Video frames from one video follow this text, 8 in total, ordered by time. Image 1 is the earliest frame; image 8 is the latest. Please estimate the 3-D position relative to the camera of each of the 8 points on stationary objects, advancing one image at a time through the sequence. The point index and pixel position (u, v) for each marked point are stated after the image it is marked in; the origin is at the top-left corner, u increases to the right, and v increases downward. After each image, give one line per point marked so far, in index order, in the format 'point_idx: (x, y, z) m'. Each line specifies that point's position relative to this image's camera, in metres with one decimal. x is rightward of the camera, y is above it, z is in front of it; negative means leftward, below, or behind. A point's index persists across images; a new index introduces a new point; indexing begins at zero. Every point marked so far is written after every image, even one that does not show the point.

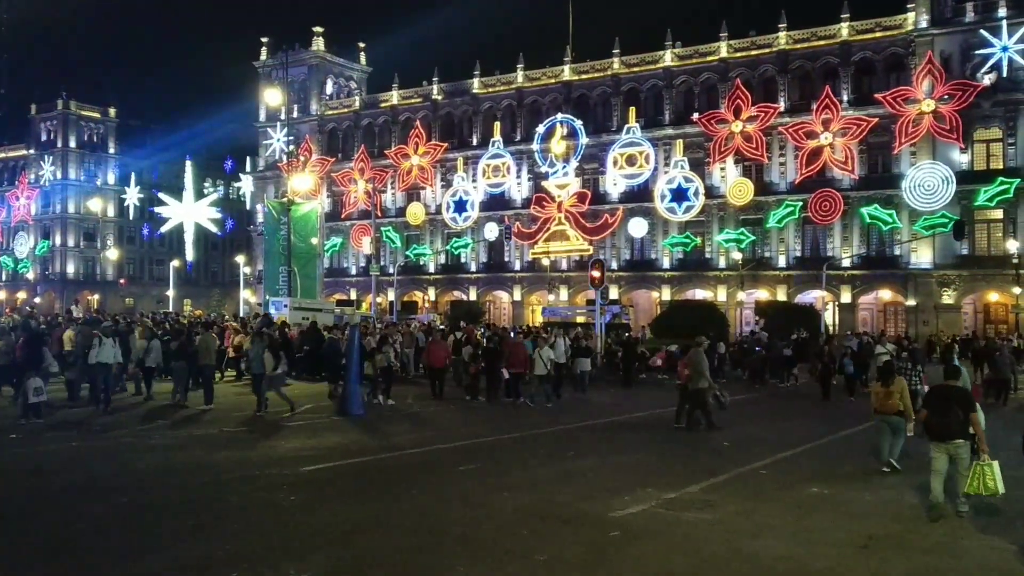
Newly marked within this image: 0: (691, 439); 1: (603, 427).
0: (+2.9, -2.5, +15.3) m
1: (+1.7, -2.5, +17.2) m
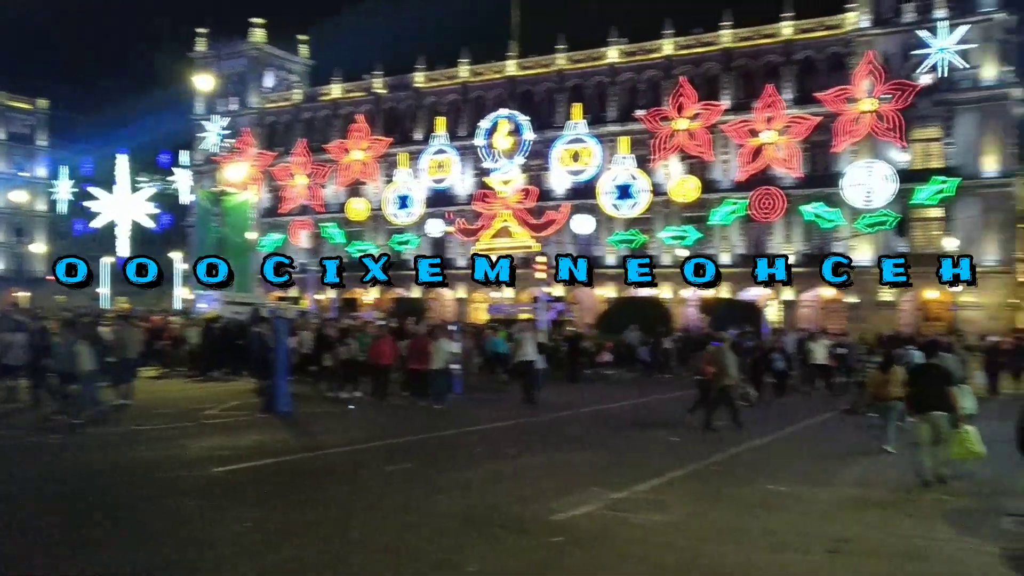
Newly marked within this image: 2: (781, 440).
0: (+2.0, -2.3, +14.6) m
1: (+0.6, -2.3, +16.4) m
2: (+4.2, -2.4, +14.9) m
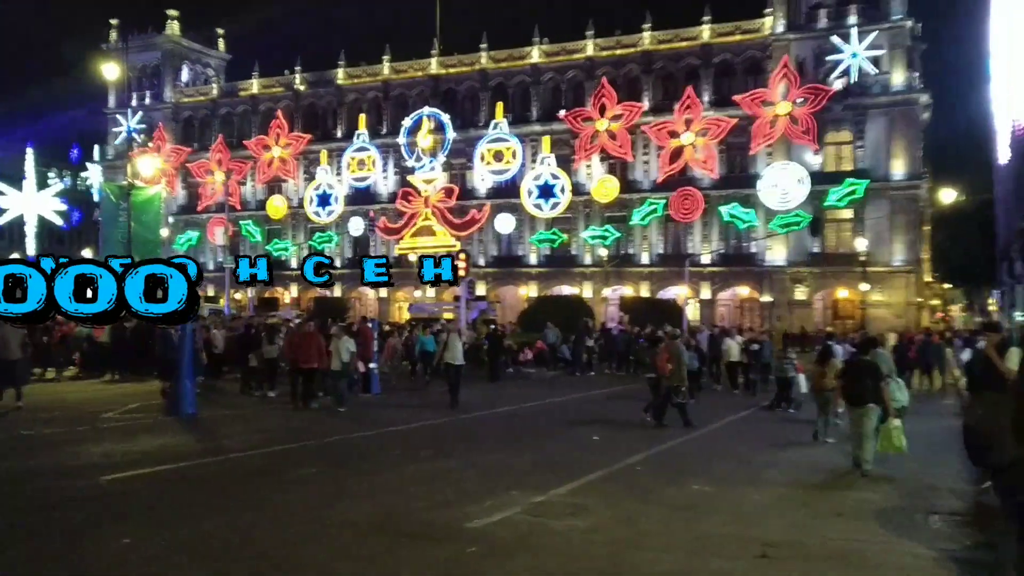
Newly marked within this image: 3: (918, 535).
0: (+0.6, -2.3, +14.6) m
1: (-0.9, -2.3, +16.3) m
2: (+2.9, -2.4, +15.0) m
3: (+3.5, -2.0, +8.2) m
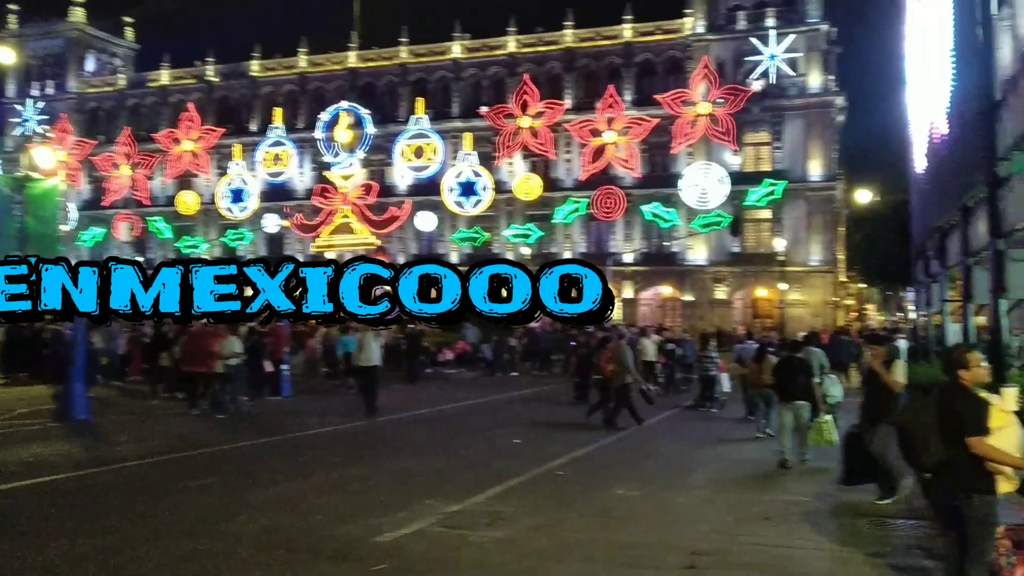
0: (-0.5, -2.2, +13.6) m
1: (-2.1, -2.2, +15.1) m
2: (+1.7, -2.3, +14.2) m
3: (+3.0, -1.9, +7.4) m
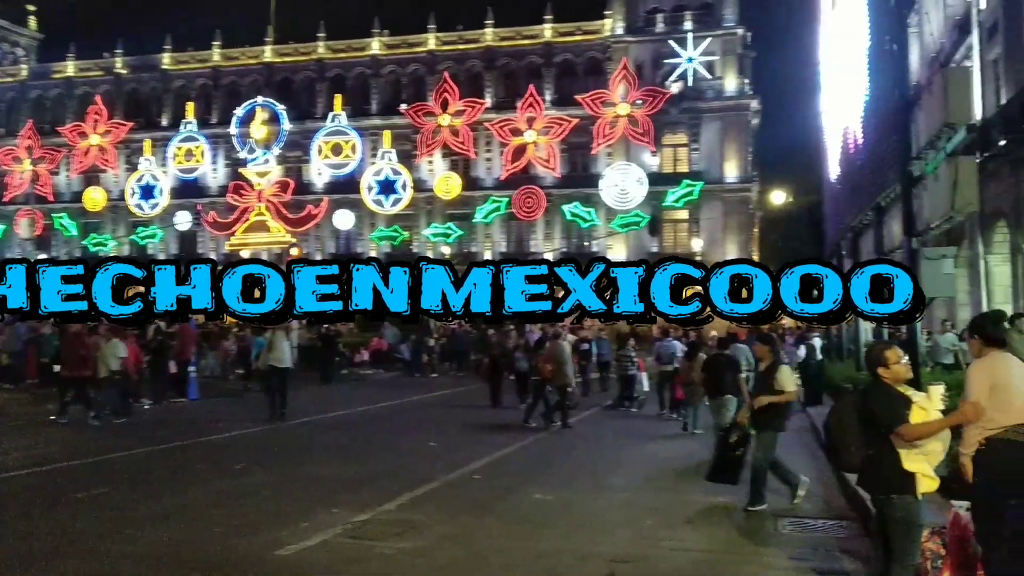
0: (-1.6, -2.1, +13.1) m
1: (-3.4, -2.2, +14.5) m
2: (+0.5, -2.2, +13.9) m
3: (+2.3, -1.9, +7.3) m
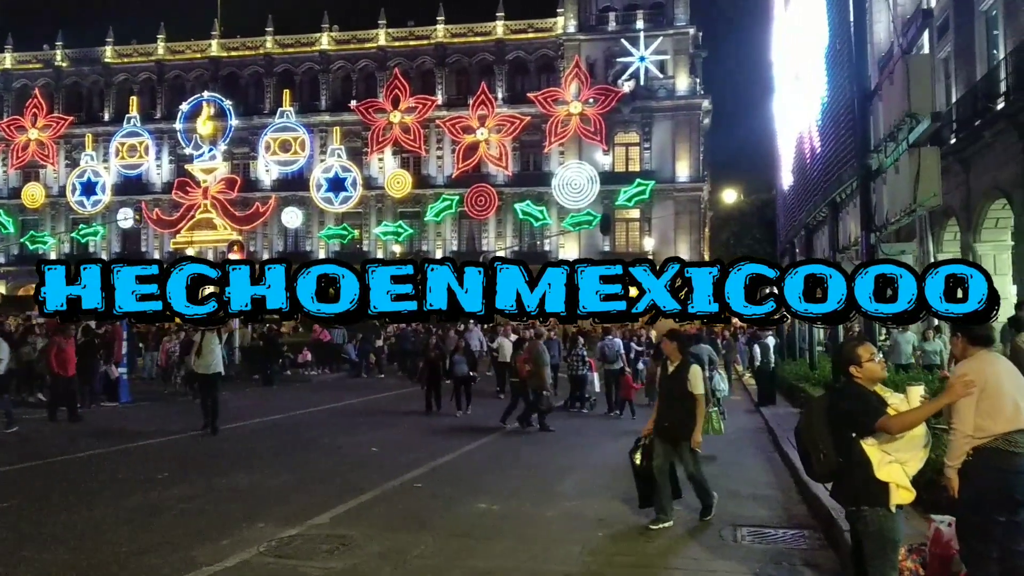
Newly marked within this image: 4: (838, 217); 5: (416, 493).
0: (-2.3, -2.1, +12.5) m
1: (-4.1, -2.1, +13.8) m
2: (-0.2, -2.2, +13.4) m
3: (+1.9, -1.9, +6.8) m
4: (+4.8, +1.0, +13.9) m
5: (-0.9, -1.9, +8.8) m
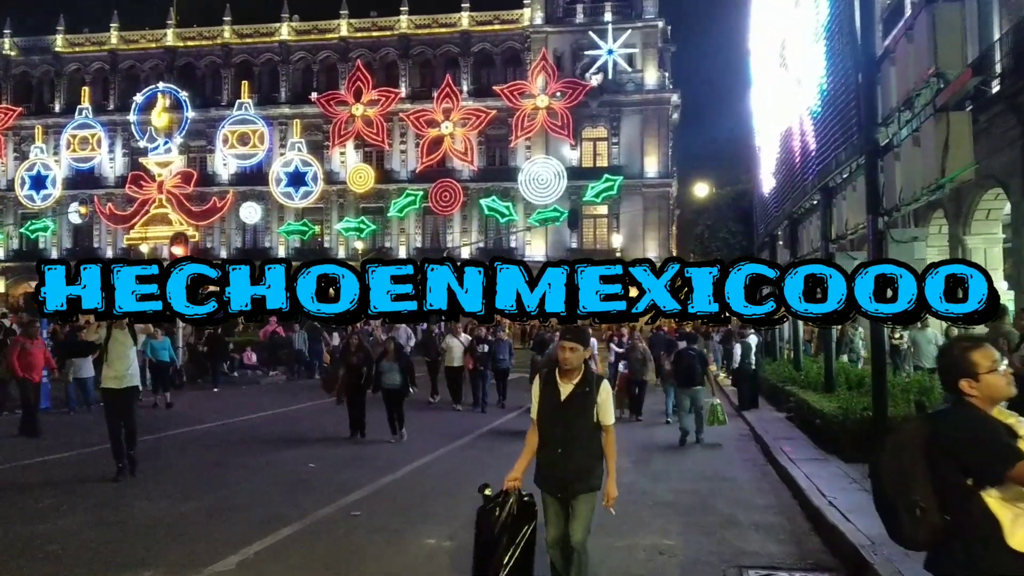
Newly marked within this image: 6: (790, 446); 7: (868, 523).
0: (-2.8, -2.0, +11.0) m
1: (-4.7, -2.0, +12.2) m
2: (-0.7, -2.1, +12.0) m
3: (+1.6, -1.8, +5.5) m
4: (+4.3, +1.1, +12.7) m
5: (-1.2, -1.9, +7.4) m
6: (+3.3, -1.9, +11.2) m
7: (+2.5, -1.7, +6.6) m
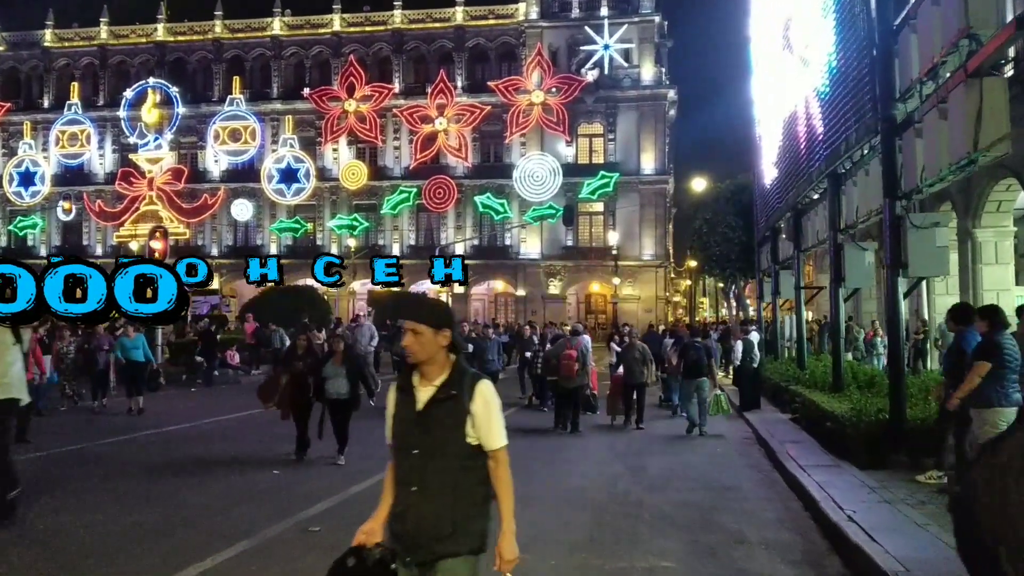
0: (-3.0, -1.9, +10.2) m
1: (-4.8, -2.0, +11.4) m
2: (-0.9, -2.0, +11.1) m
3: (+1.5, -1.7, +4.7) m
4: (+4.1, +1.2, +11.9) m
5: (-1.4, -1.8, +6.5) m
6: (+3.1, -1.8, +10.4) m
7: (+2.4, -1.6, +5.8) m
